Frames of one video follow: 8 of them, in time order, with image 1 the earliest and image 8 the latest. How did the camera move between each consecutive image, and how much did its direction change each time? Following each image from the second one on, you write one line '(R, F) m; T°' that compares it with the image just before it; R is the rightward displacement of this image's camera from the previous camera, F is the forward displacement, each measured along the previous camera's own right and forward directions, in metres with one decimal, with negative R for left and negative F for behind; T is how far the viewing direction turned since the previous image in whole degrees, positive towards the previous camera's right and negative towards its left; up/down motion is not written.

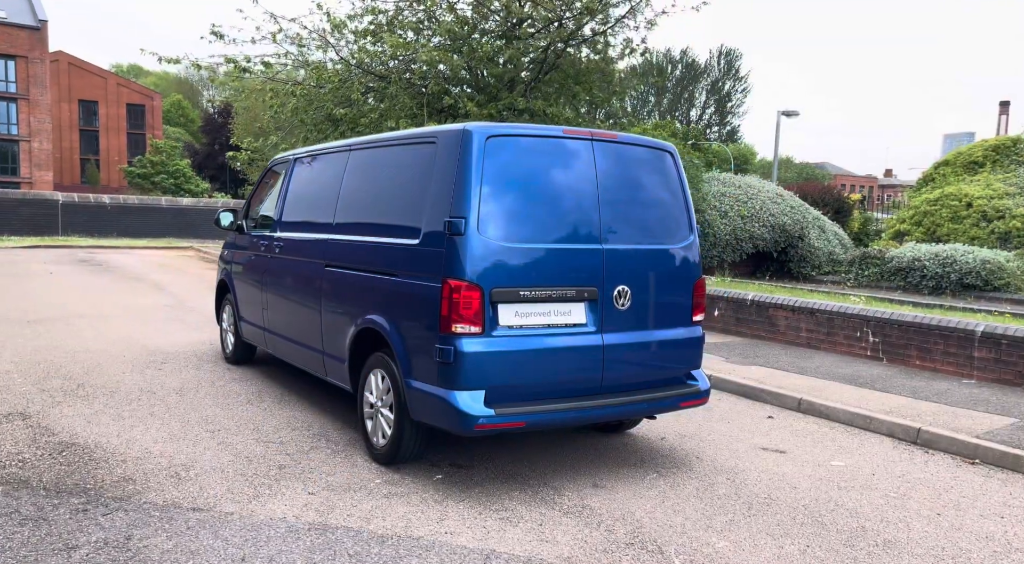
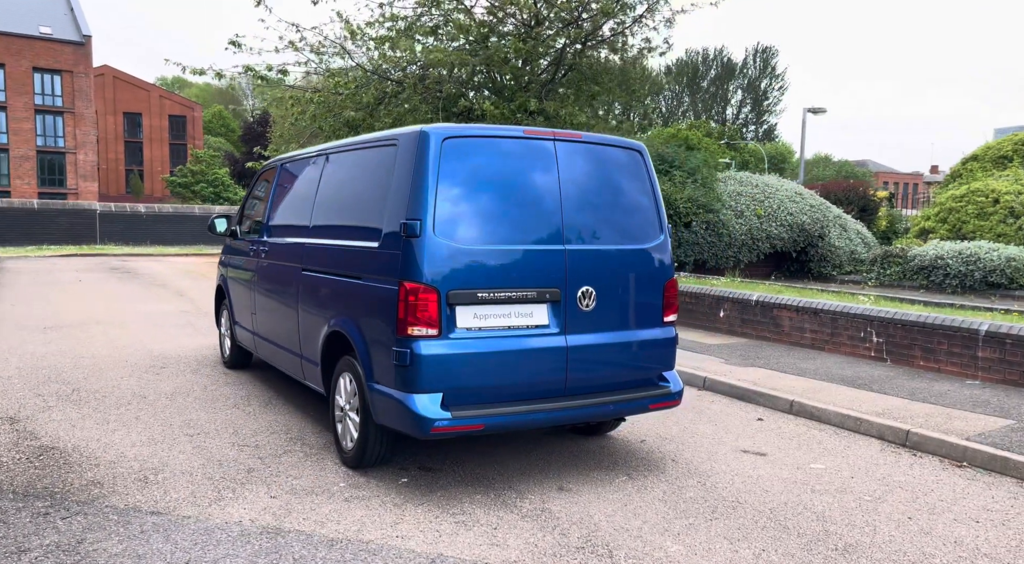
(+0.4, 0.0) m; -2°
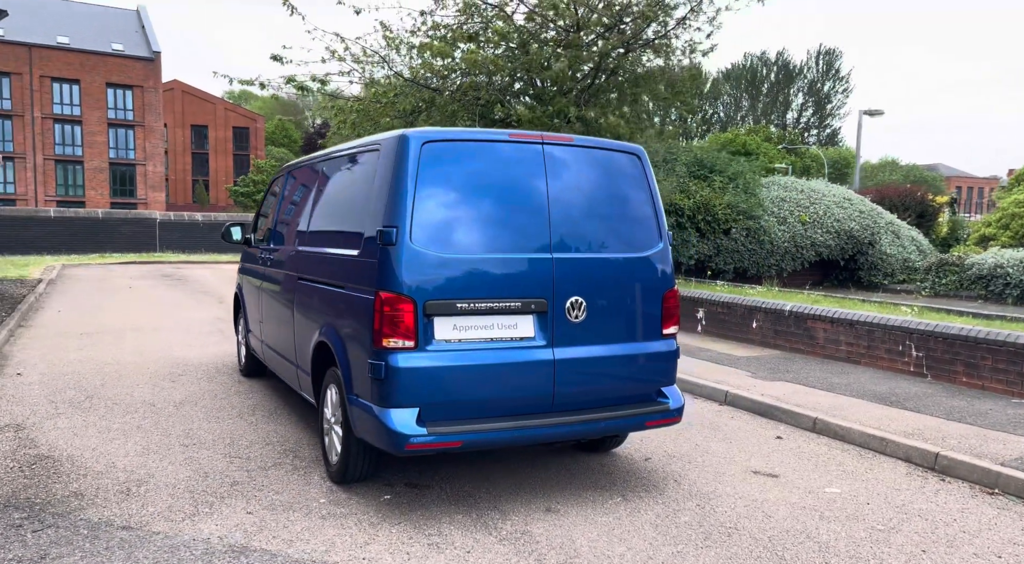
(+0.4, +0.2) m; -4°
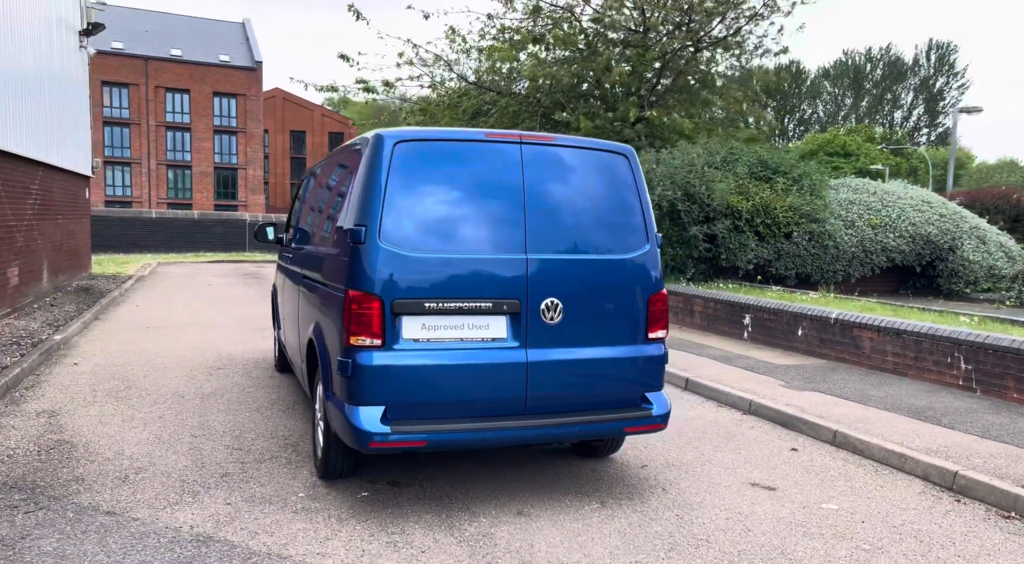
(+0.6, +0.1) m; -6°
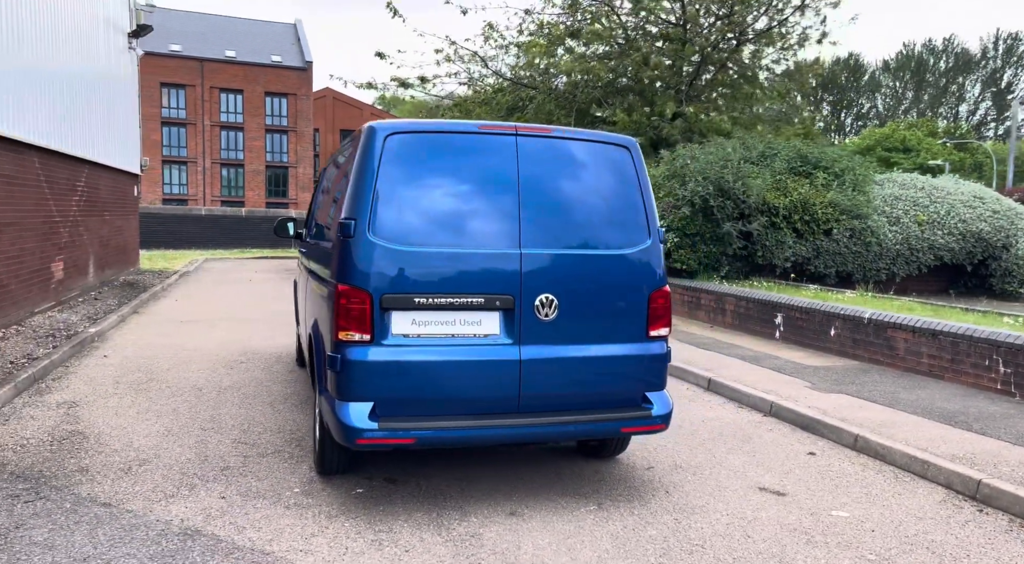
(+0.3, +0.1) m; -3°
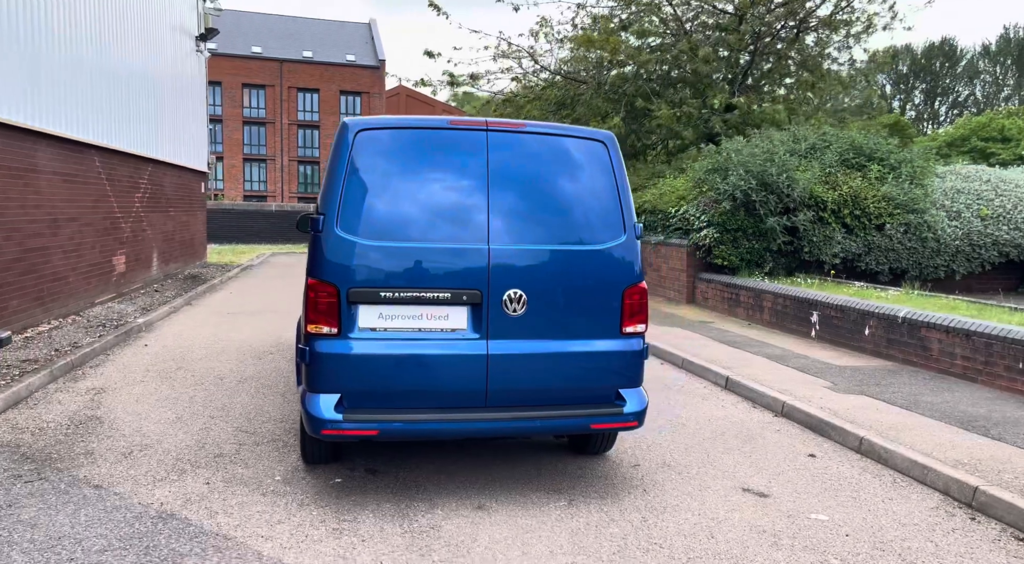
(+0.5, 0.0) m; -5°
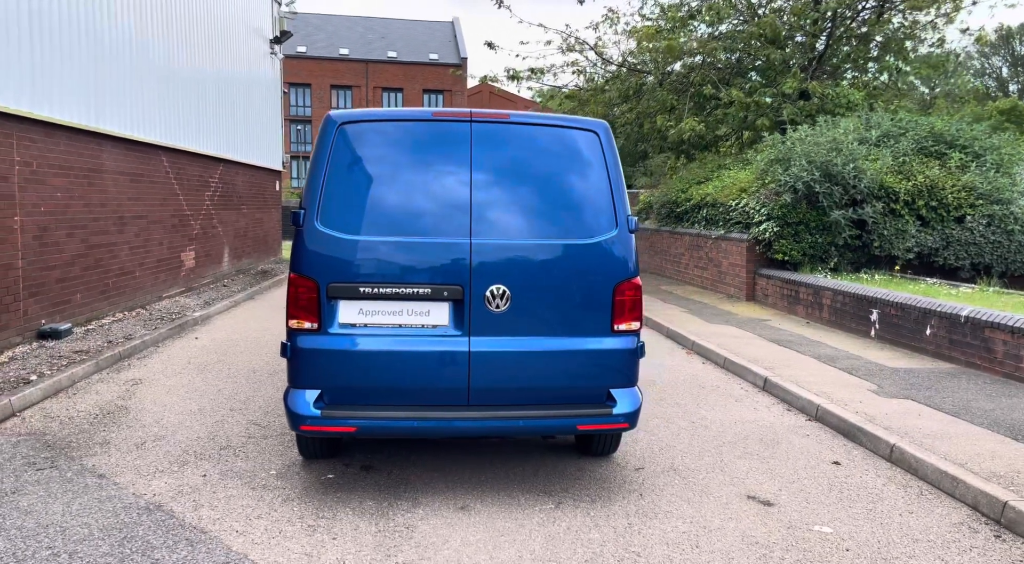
(+0.5, +0.2) m; -6°
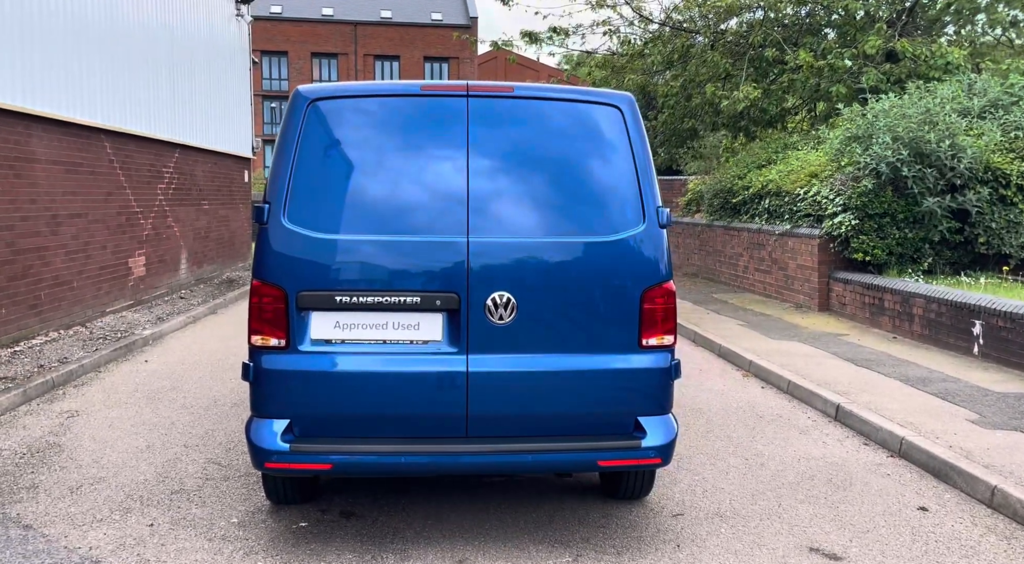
(+0.1, +0.7) m; -2°
